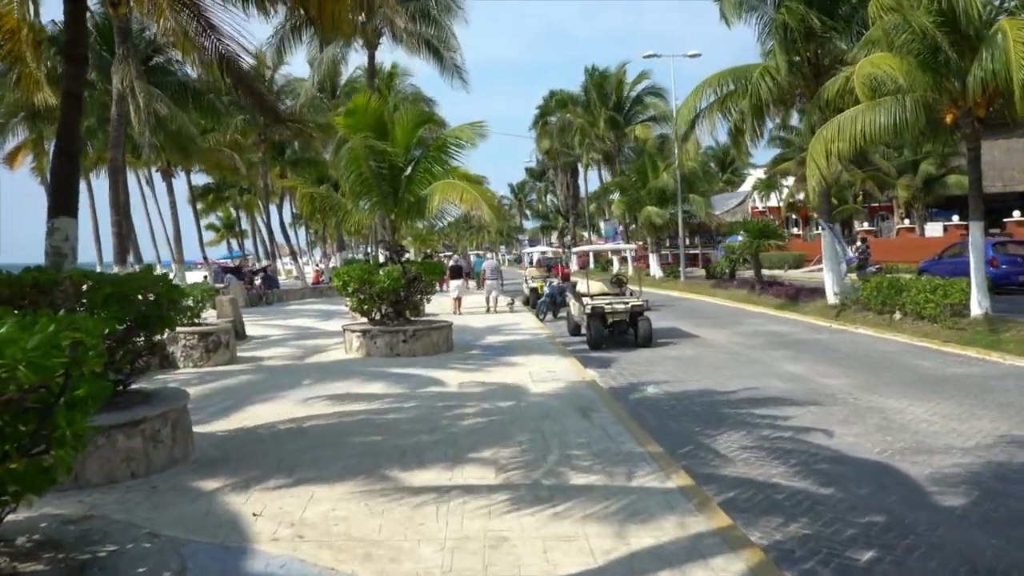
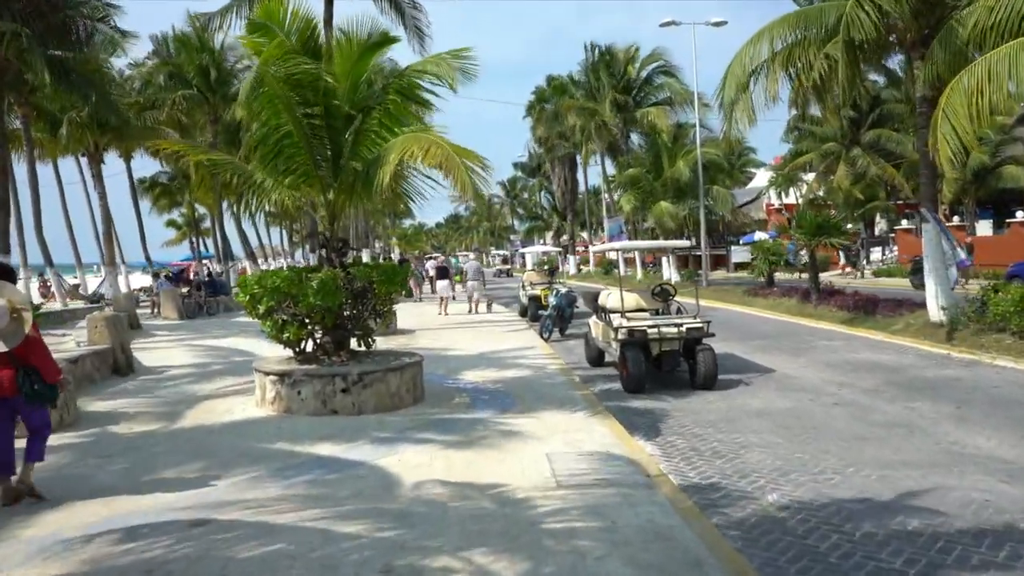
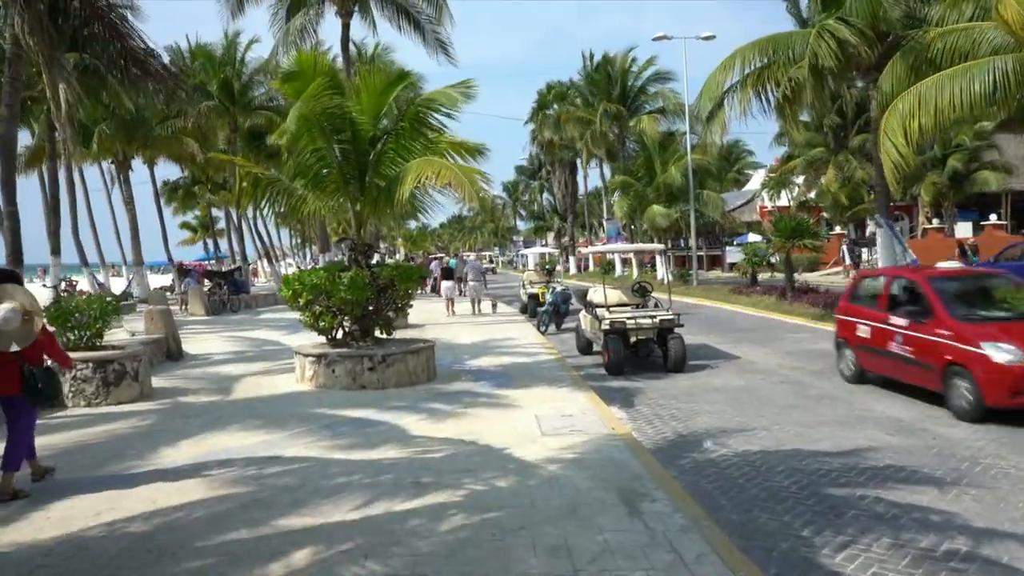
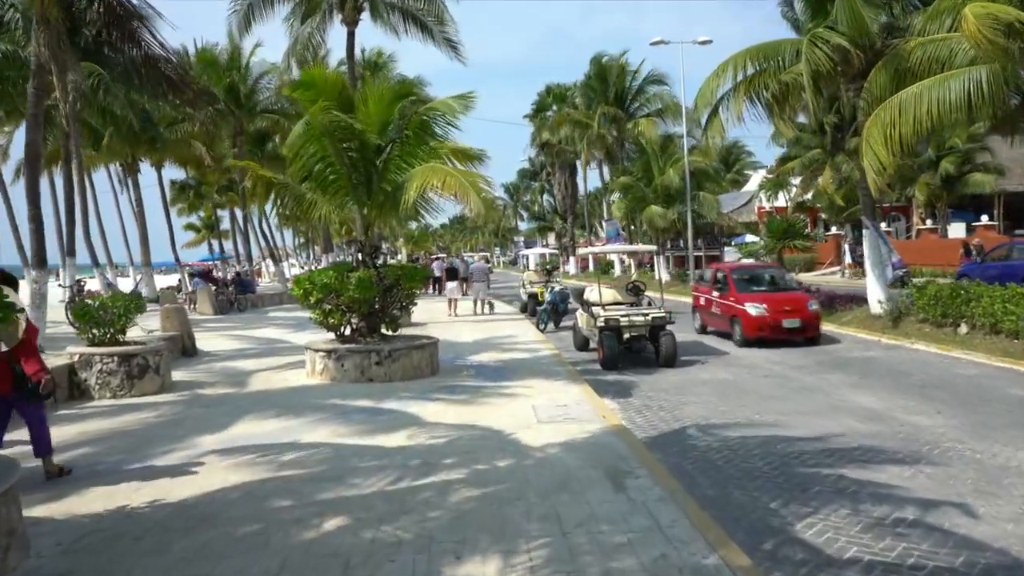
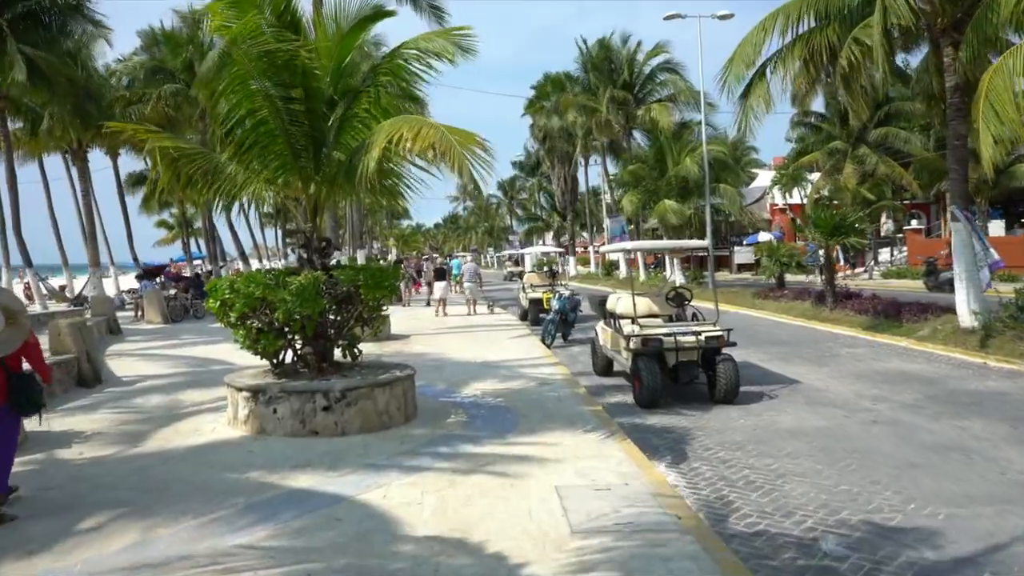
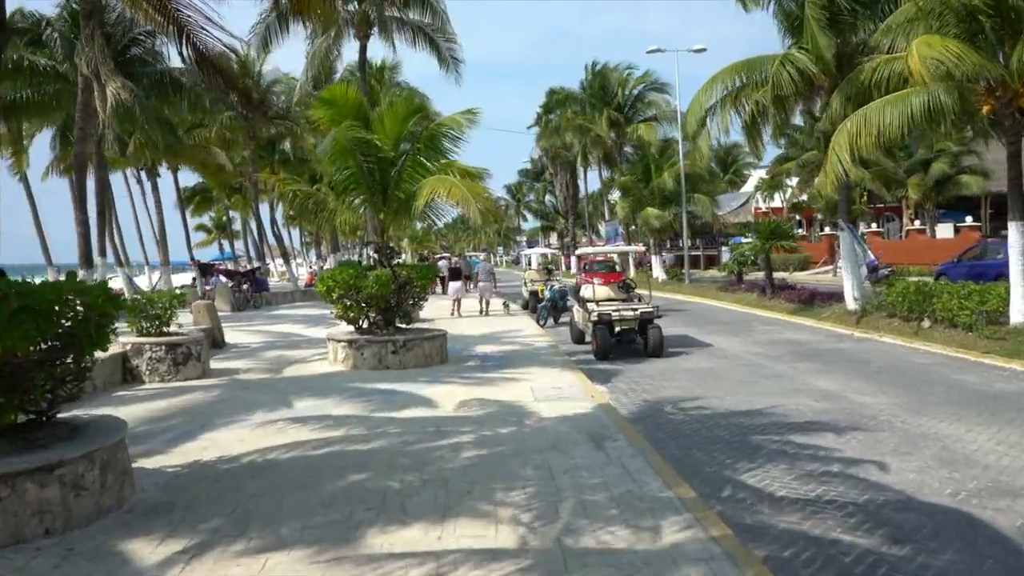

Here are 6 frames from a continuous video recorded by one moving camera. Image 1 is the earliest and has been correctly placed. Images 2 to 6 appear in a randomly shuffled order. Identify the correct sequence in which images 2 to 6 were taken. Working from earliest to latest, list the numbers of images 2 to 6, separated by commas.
6, 4, 3, 2, 5
